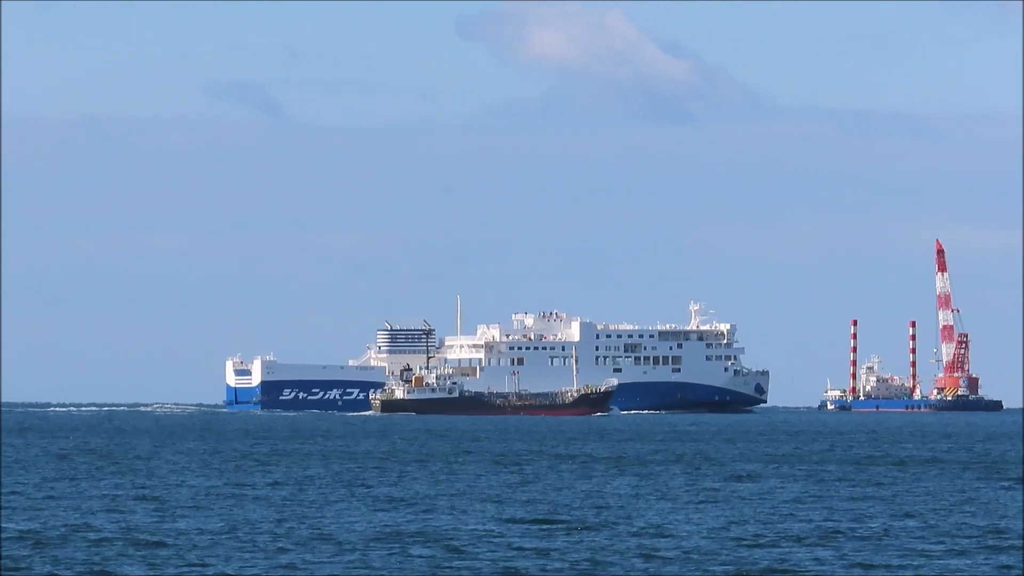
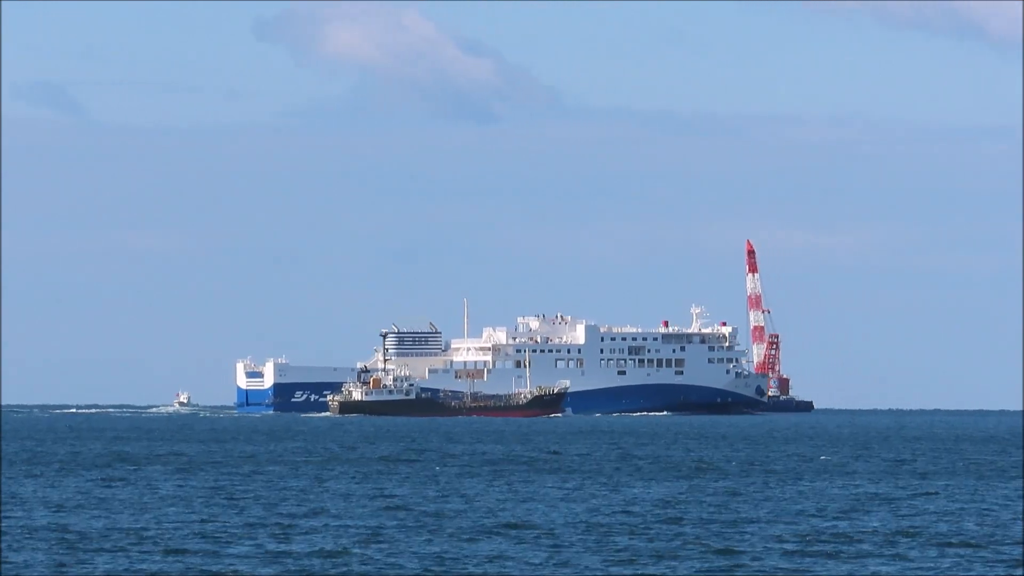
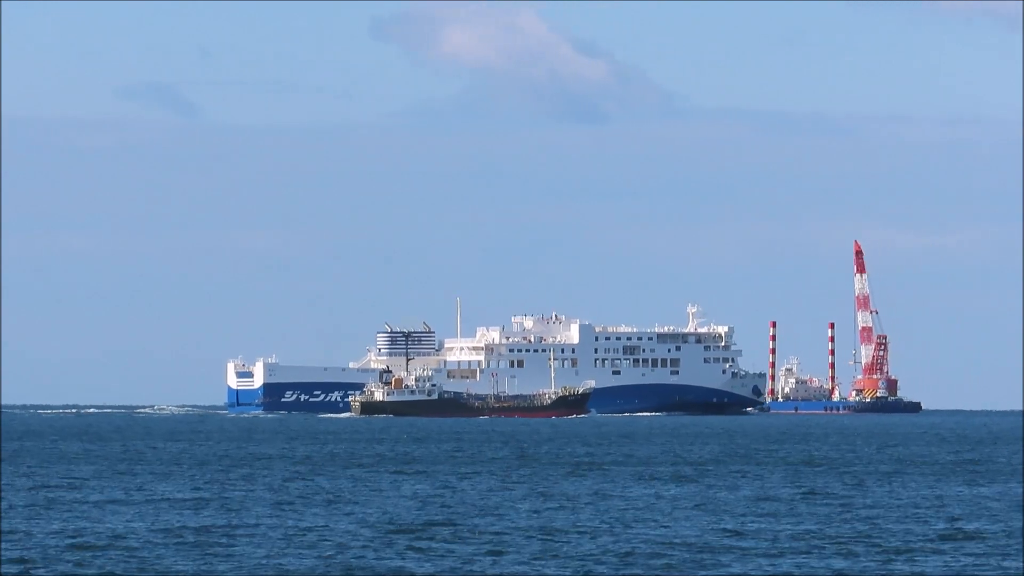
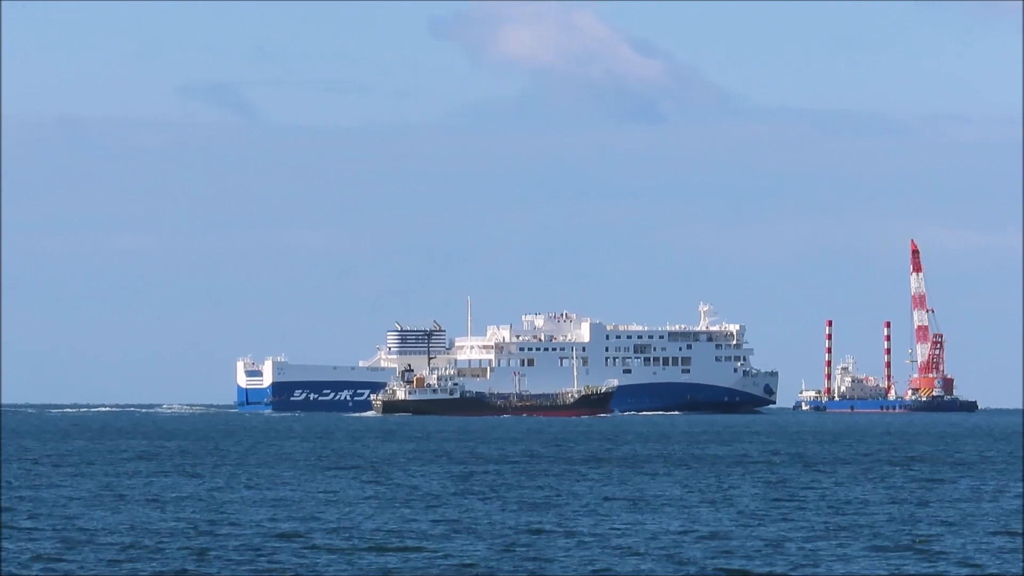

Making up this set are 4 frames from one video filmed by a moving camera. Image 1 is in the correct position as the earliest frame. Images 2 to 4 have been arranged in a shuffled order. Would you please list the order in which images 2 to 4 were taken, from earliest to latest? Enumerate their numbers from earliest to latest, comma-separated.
4, 3, 2
